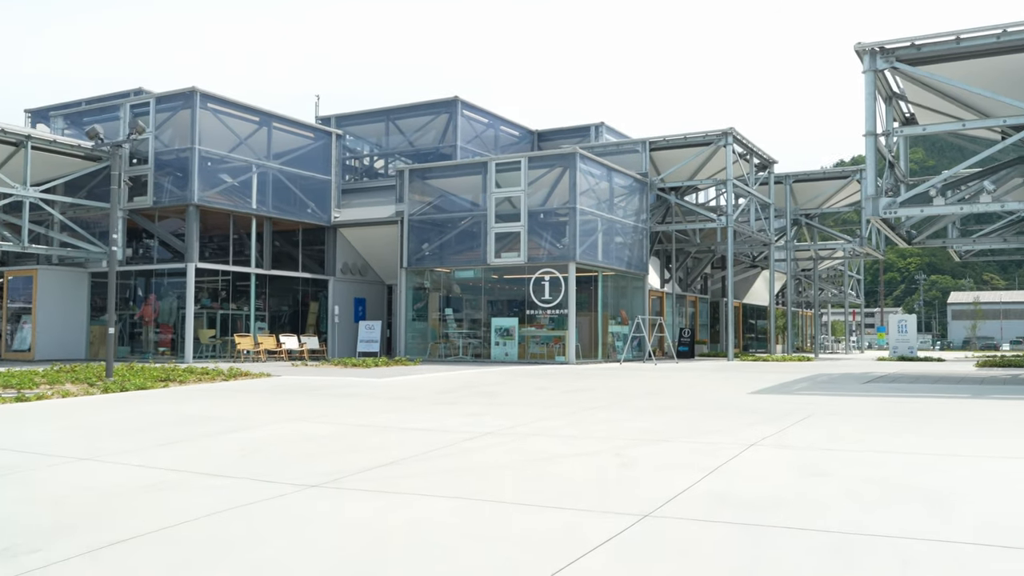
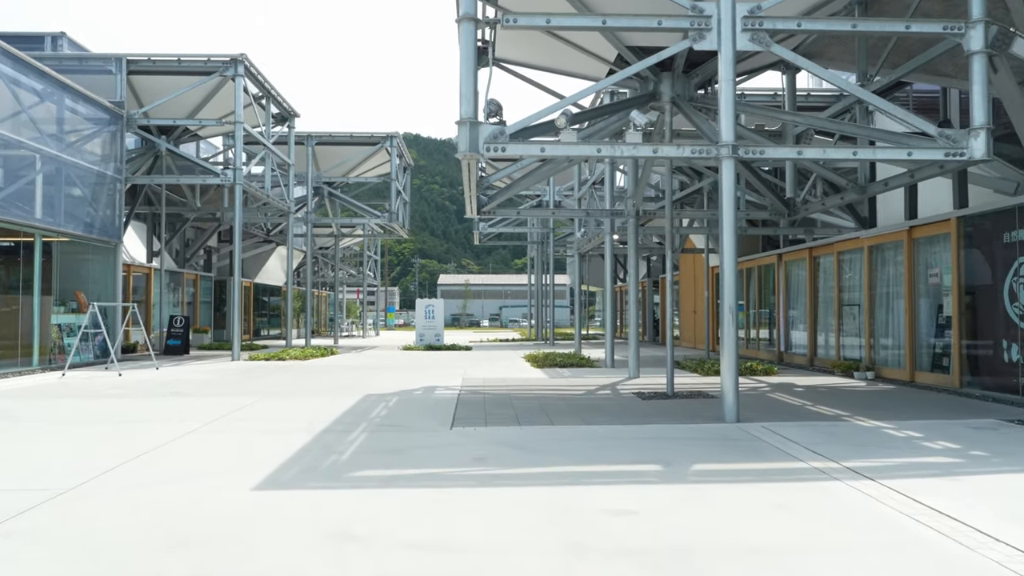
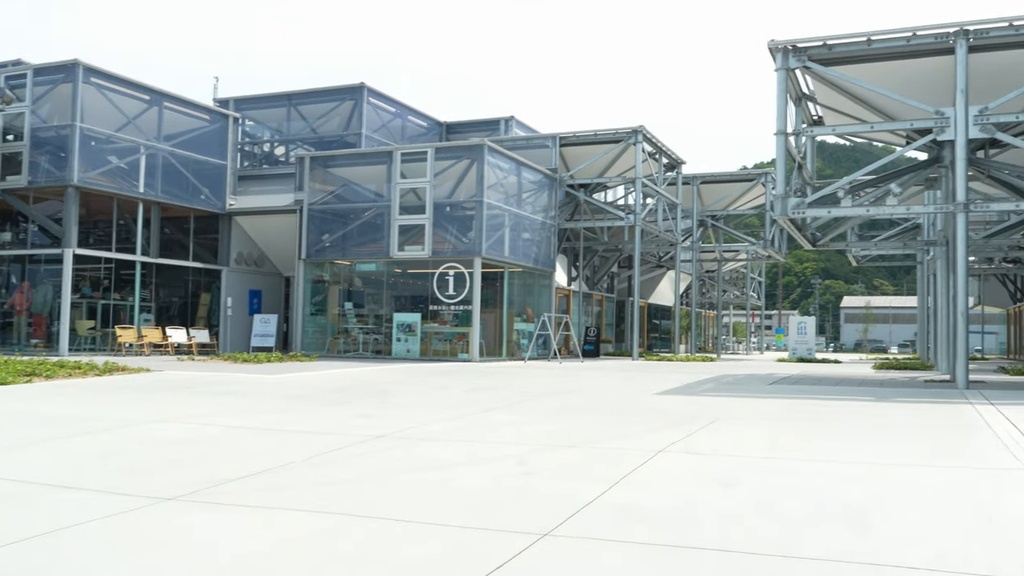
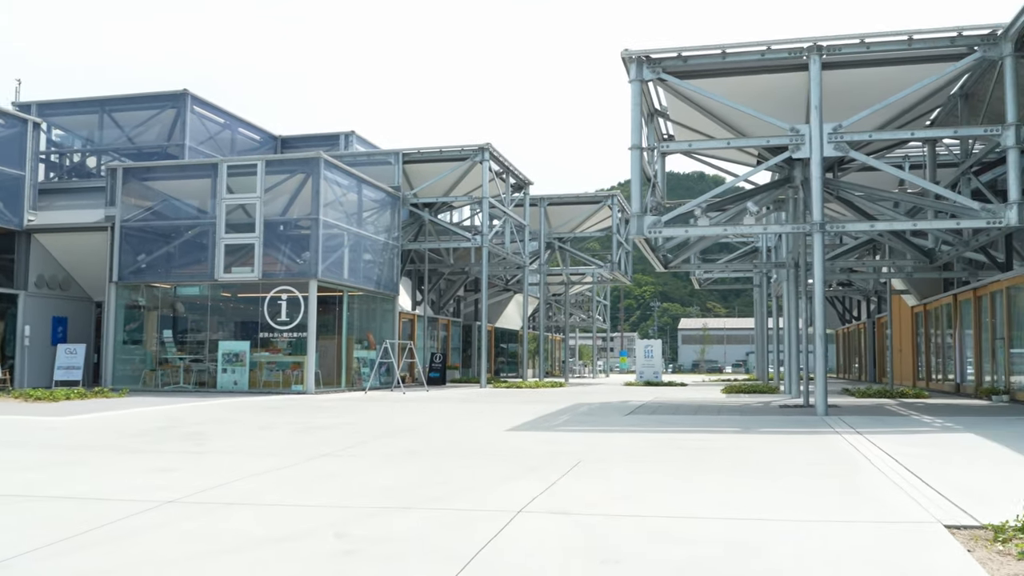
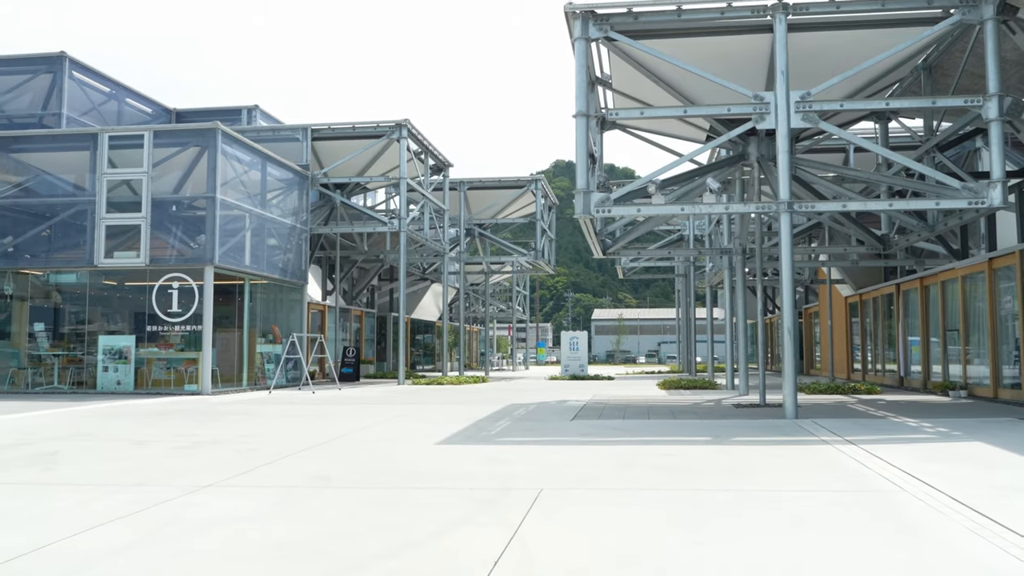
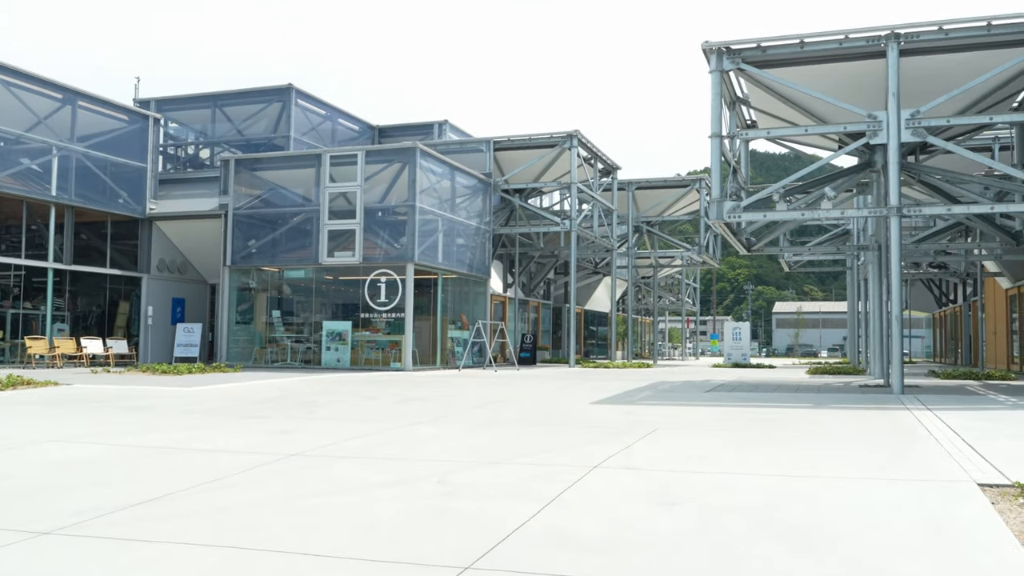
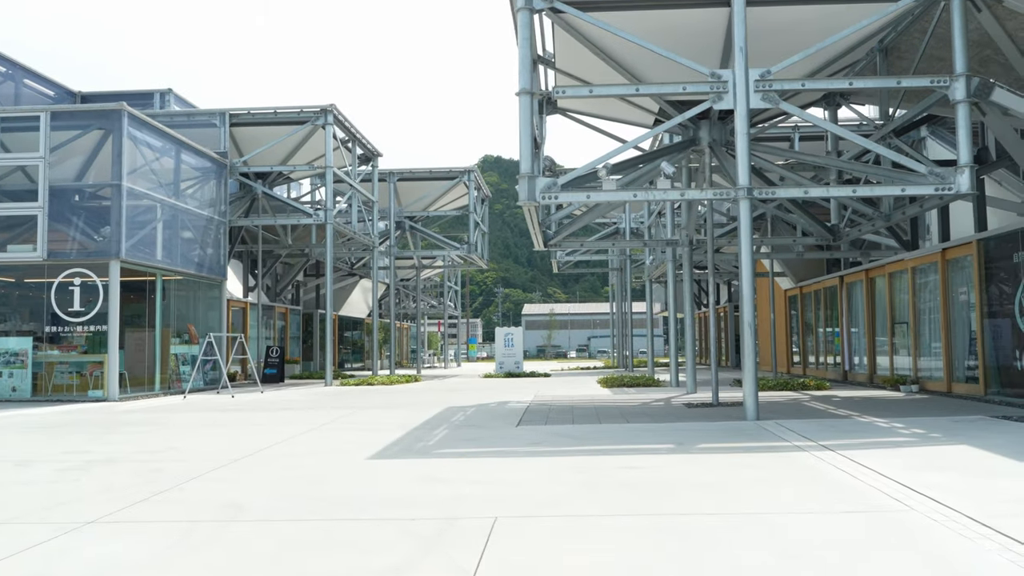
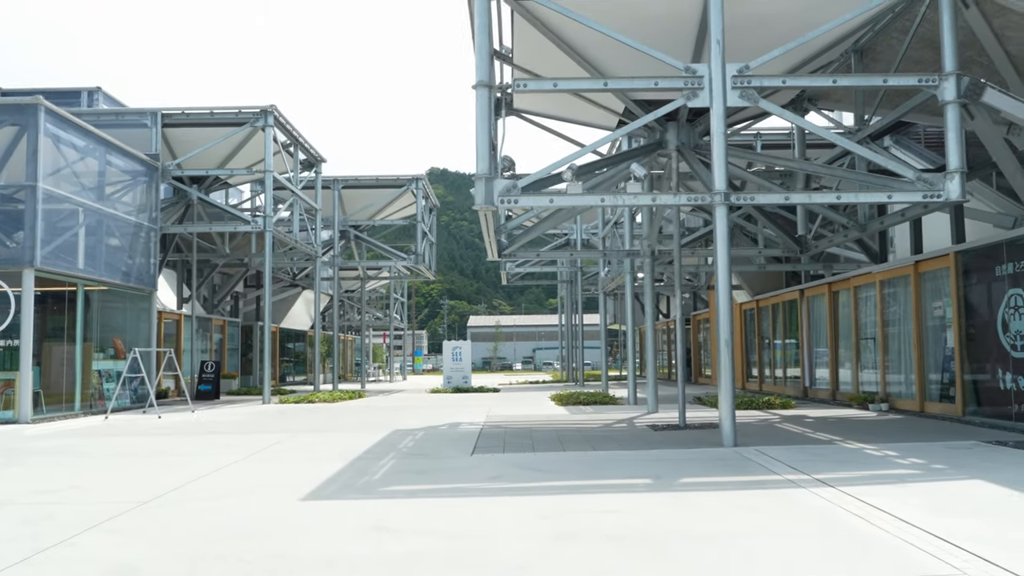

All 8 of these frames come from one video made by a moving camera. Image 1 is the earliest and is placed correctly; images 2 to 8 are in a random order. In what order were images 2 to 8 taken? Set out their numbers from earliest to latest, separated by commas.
3, 6, 4, 5, 7, 8, 2
